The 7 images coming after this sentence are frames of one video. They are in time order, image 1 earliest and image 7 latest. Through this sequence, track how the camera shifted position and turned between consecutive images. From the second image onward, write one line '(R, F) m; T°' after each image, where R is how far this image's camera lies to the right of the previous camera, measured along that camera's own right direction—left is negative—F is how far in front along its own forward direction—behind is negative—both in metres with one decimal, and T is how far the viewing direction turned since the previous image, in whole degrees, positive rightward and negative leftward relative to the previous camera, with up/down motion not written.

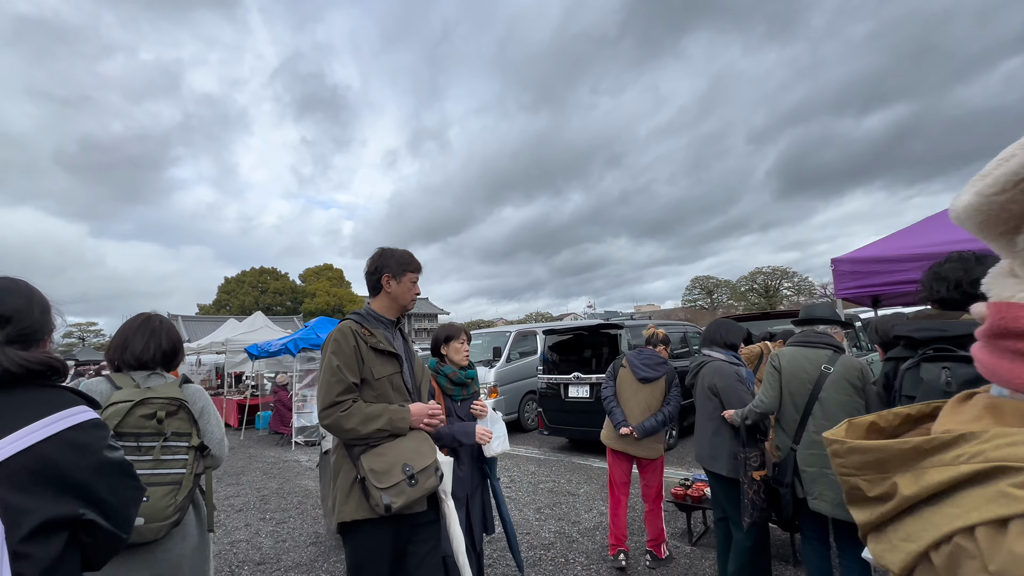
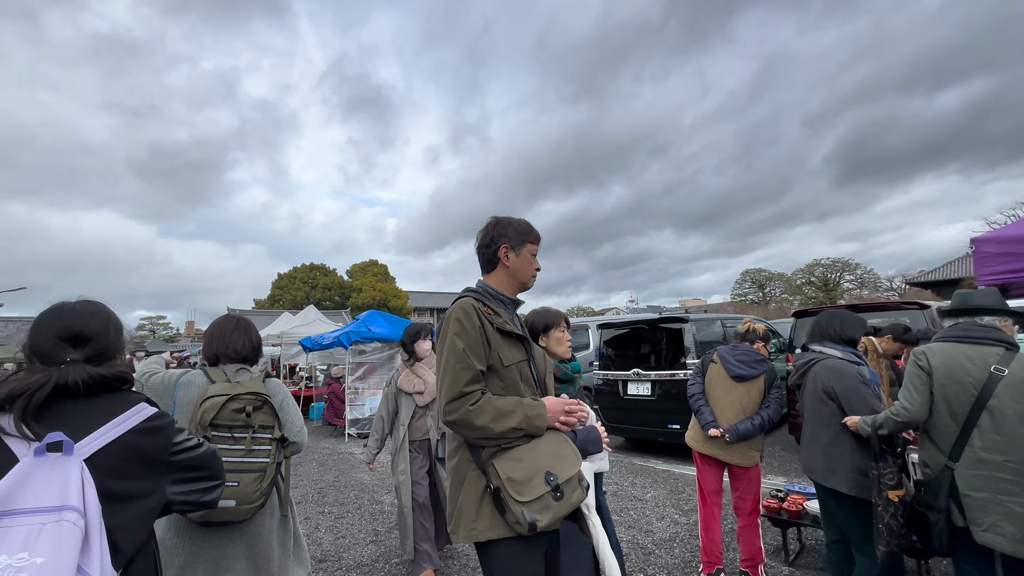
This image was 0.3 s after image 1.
(-0.2, +0.2) m; -5°
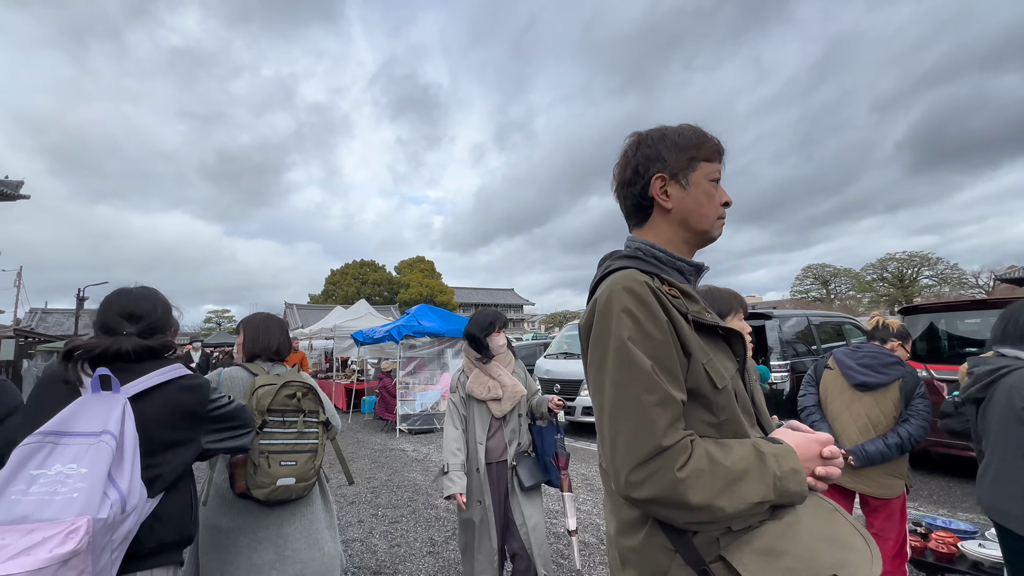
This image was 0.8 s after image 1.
(-0.2, +0.3) m; -6°
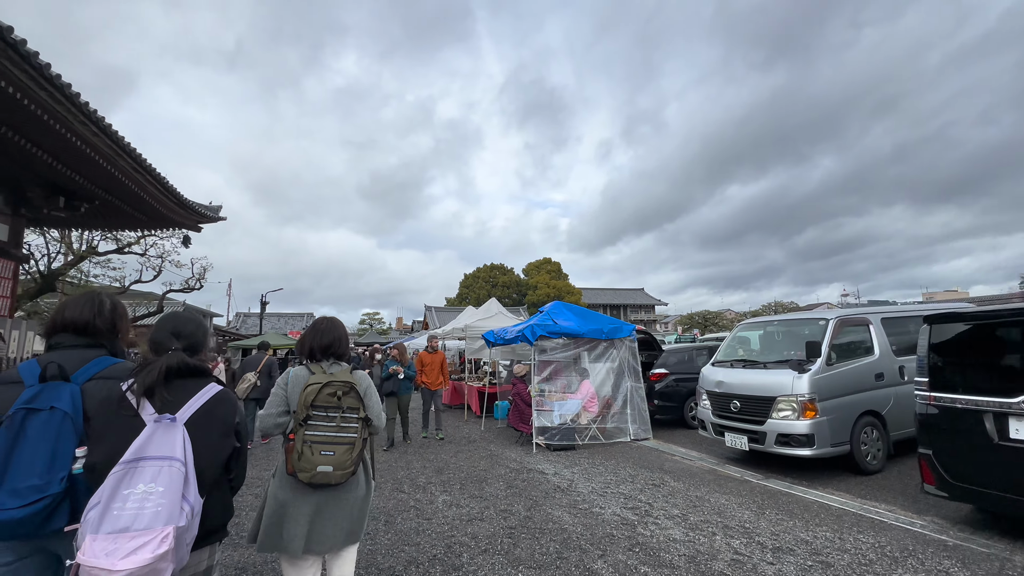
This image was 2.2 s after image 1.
(-0.4, +1.1) m; -16°
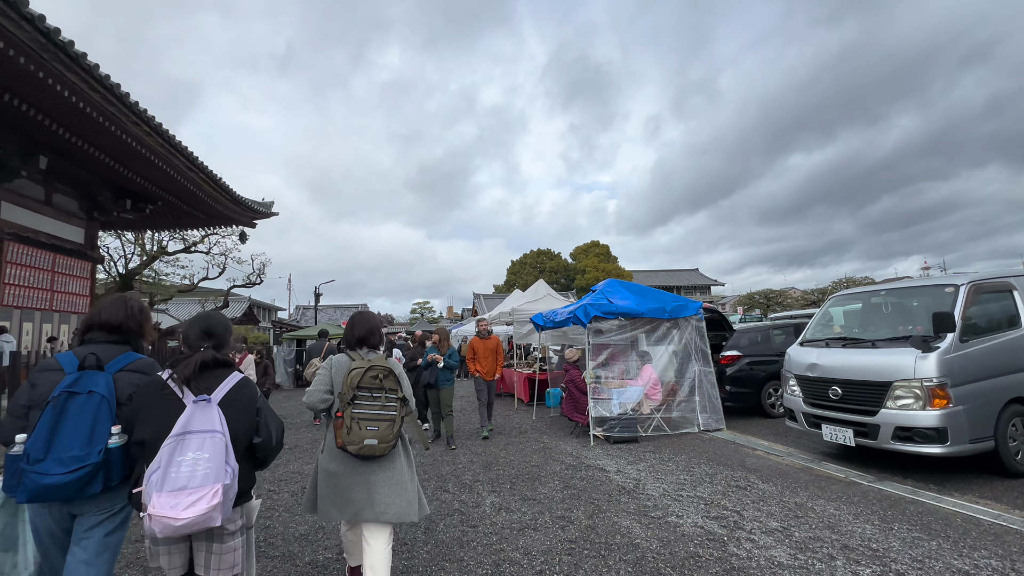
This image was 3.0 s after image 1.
(0.0, +0.6) m; -6°
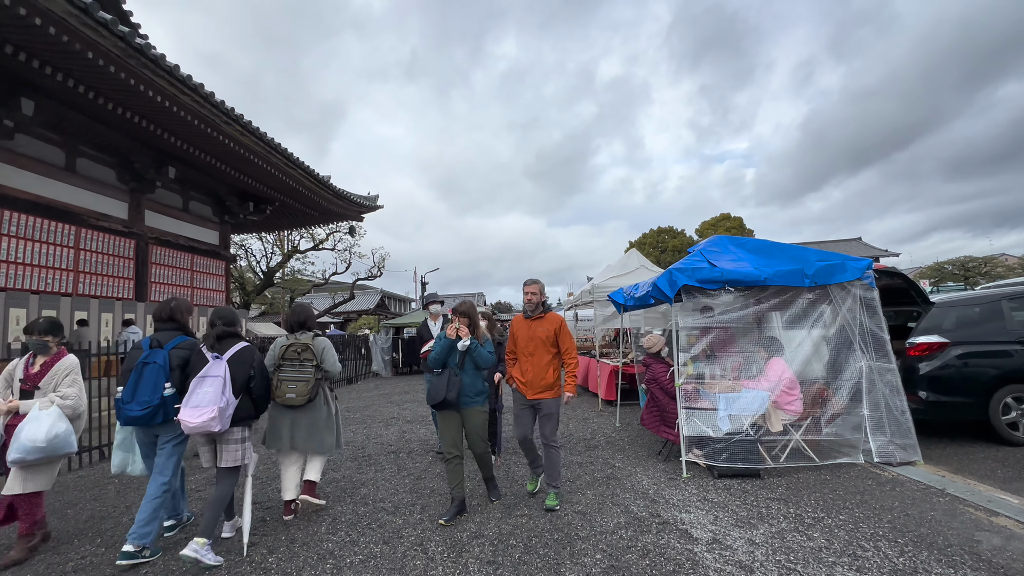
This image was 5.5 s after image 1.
(+0.7, +1.7) m; -16°
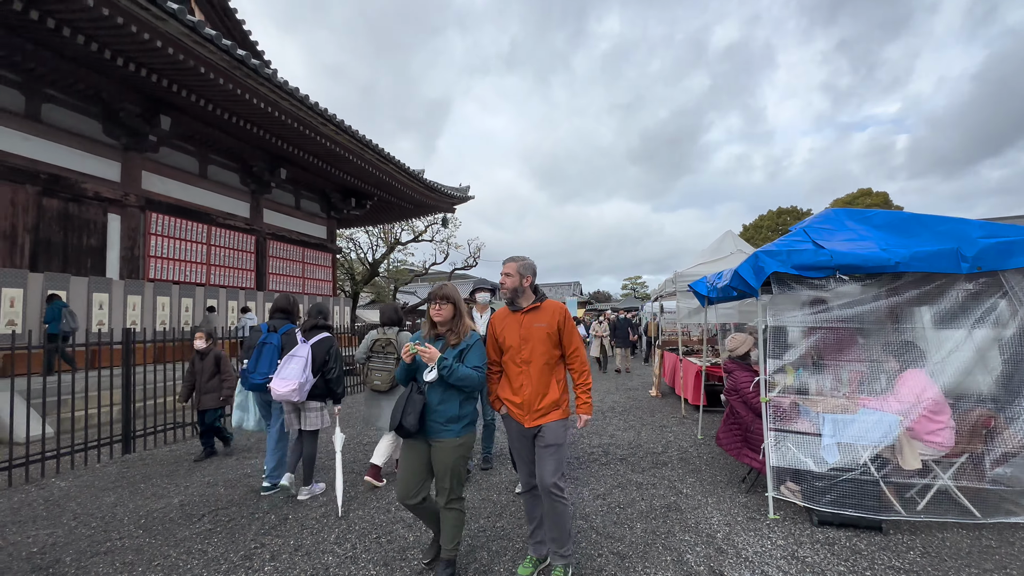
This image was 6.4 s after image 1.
(+0.5, +0.6) m; -13°
